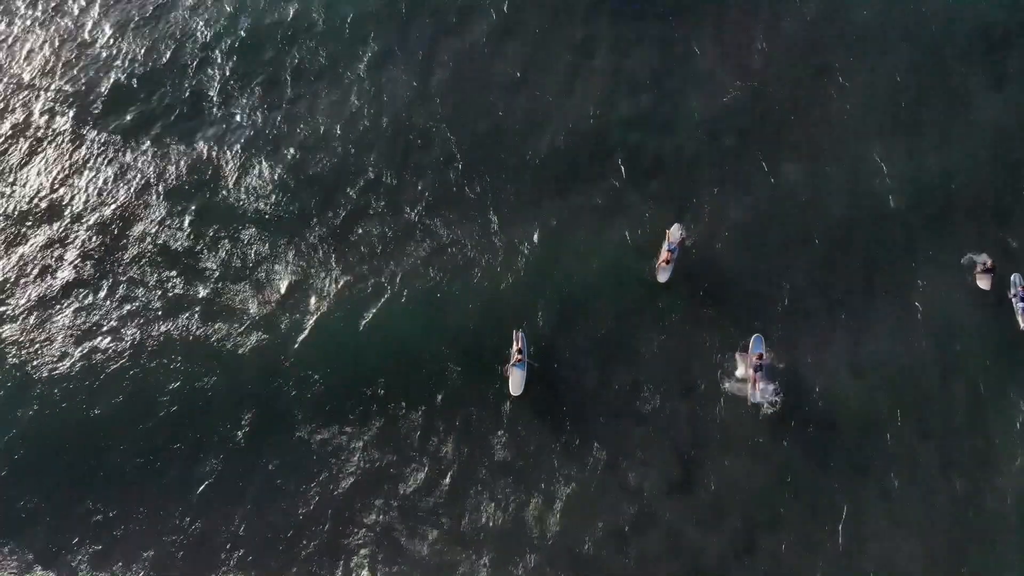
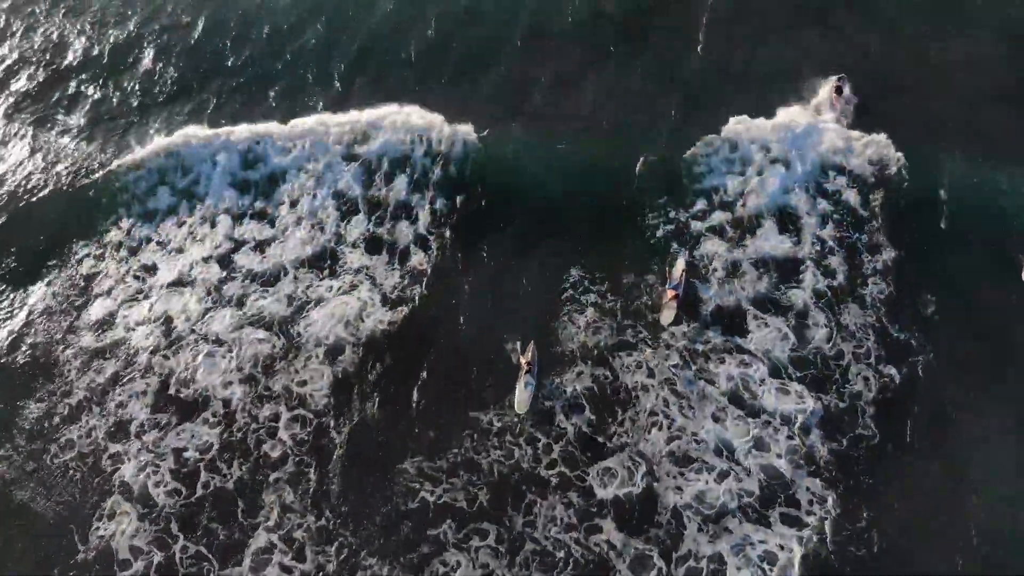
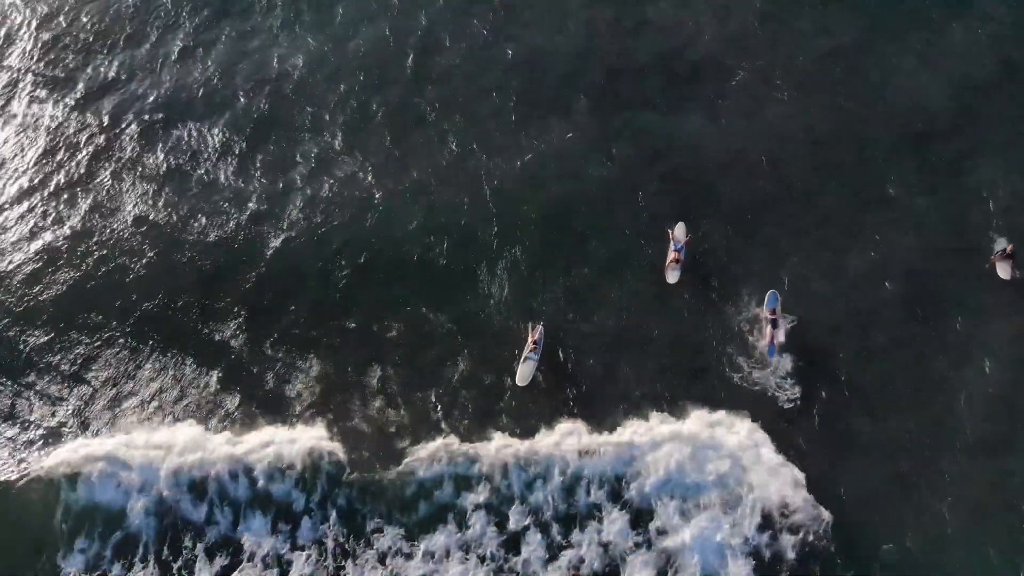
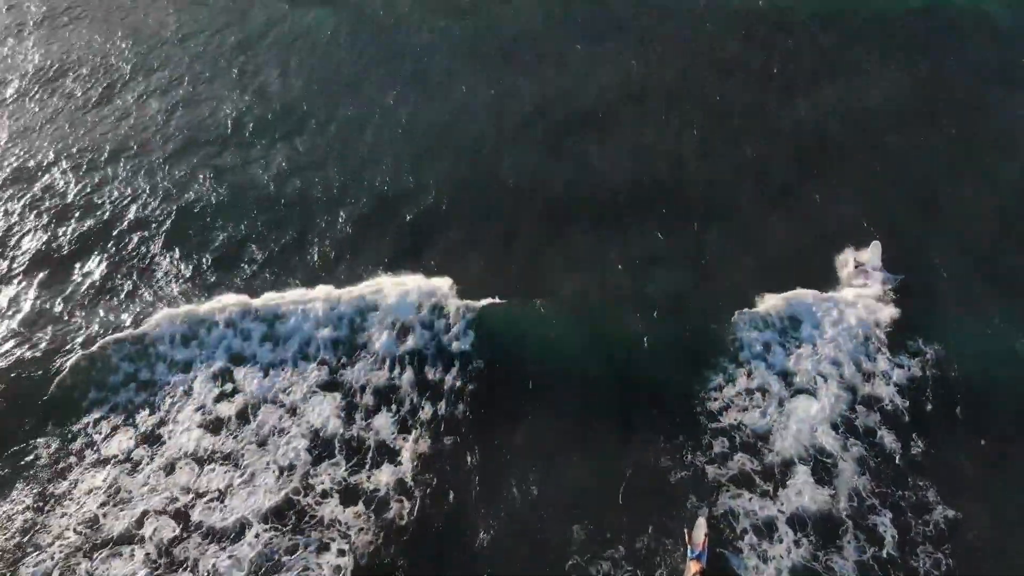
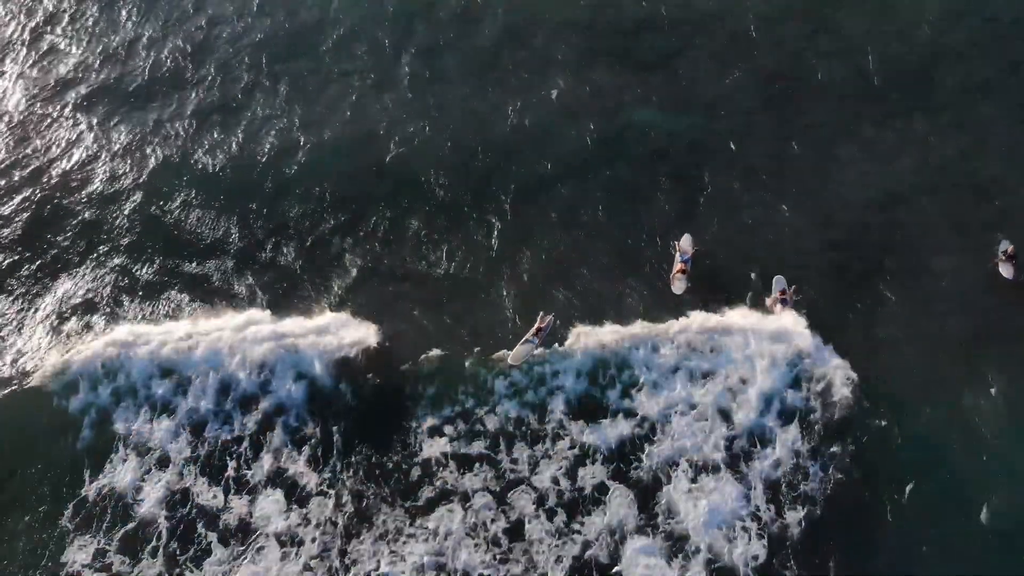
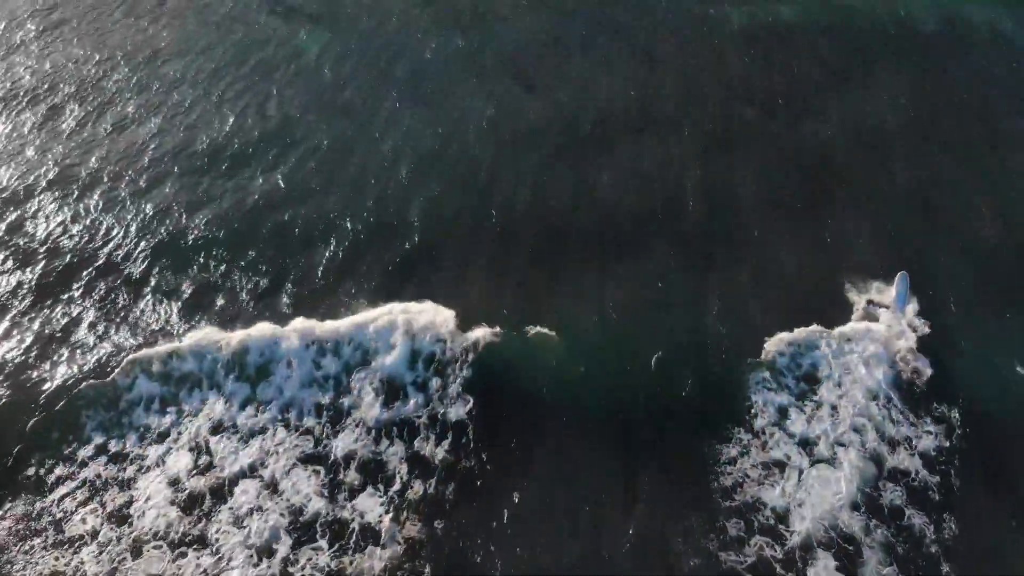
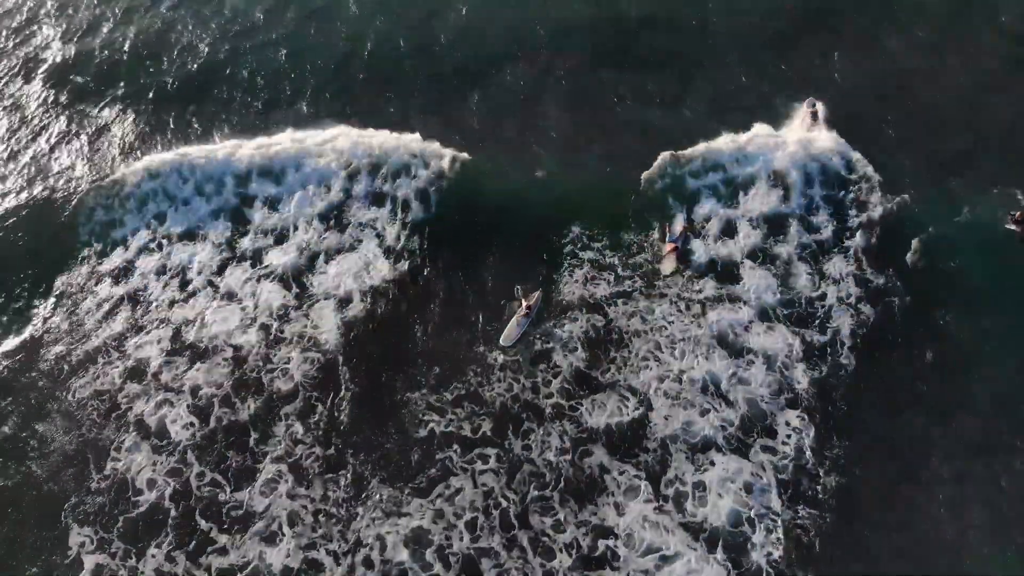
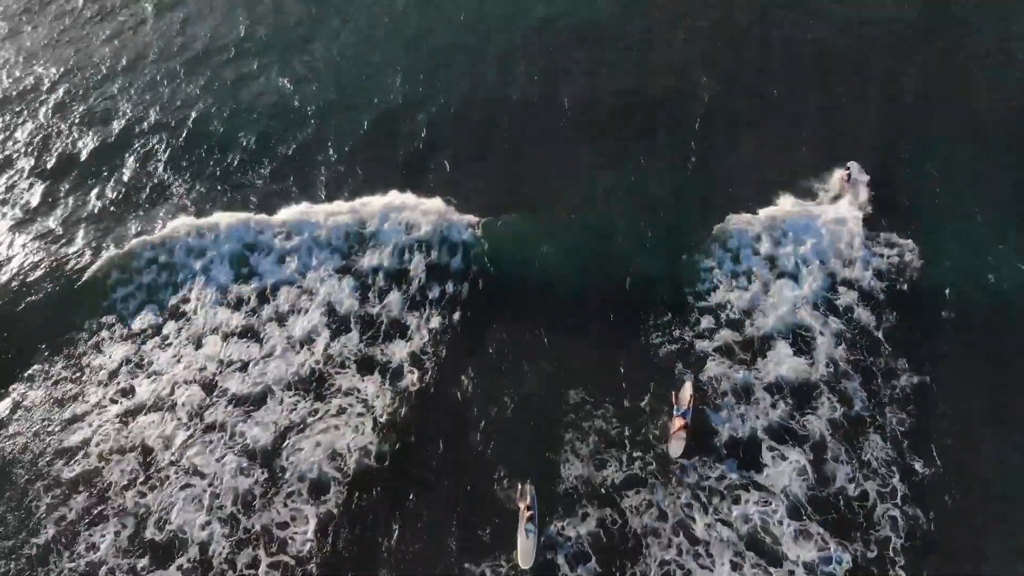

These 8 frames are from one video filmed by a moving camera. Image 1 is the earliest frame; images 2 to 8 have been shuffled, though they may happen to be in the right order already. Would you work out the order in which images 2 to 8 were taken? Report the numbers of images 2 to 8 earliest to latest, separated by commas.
3, 5, 7, 2, 8, 4, 6
